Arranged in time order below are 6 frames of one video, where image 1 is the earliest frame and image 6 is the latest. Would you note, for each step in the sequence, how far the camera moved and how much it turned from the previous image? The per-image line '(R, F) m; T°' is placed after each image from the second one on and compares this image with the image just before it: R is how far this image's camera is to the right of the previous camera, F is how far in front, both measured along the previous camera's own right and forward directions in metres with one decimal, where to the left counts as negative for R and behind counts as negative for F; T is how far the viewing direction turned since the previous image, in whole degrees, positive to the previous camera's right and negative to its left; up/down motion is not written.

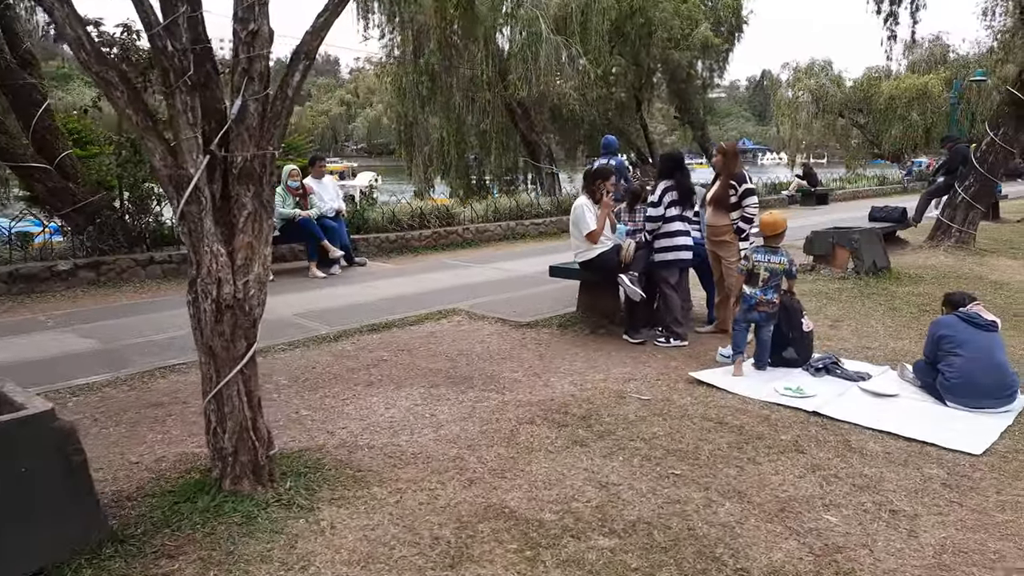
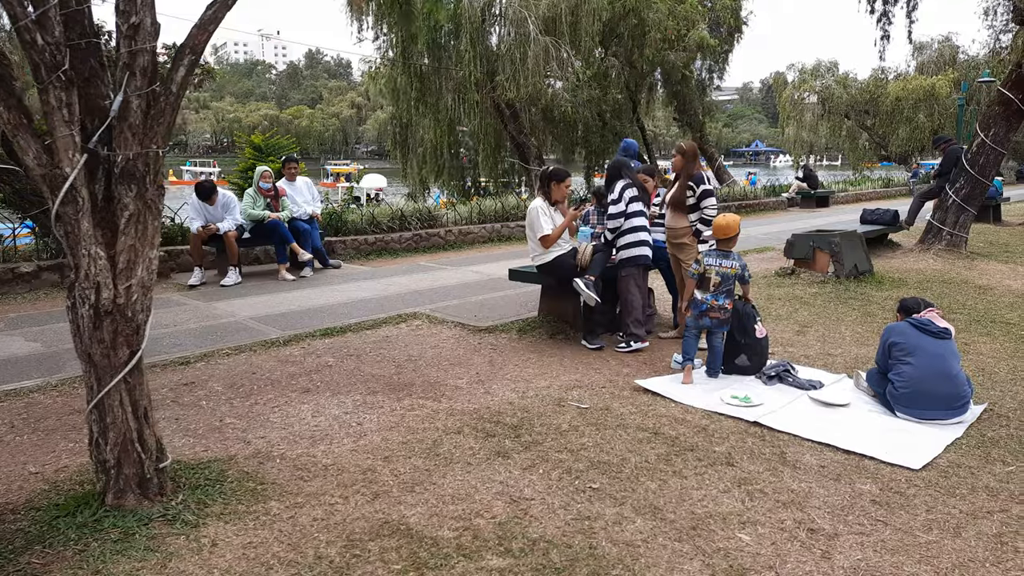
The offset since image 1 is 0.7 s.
(+0.5, +0.1) m; -1°
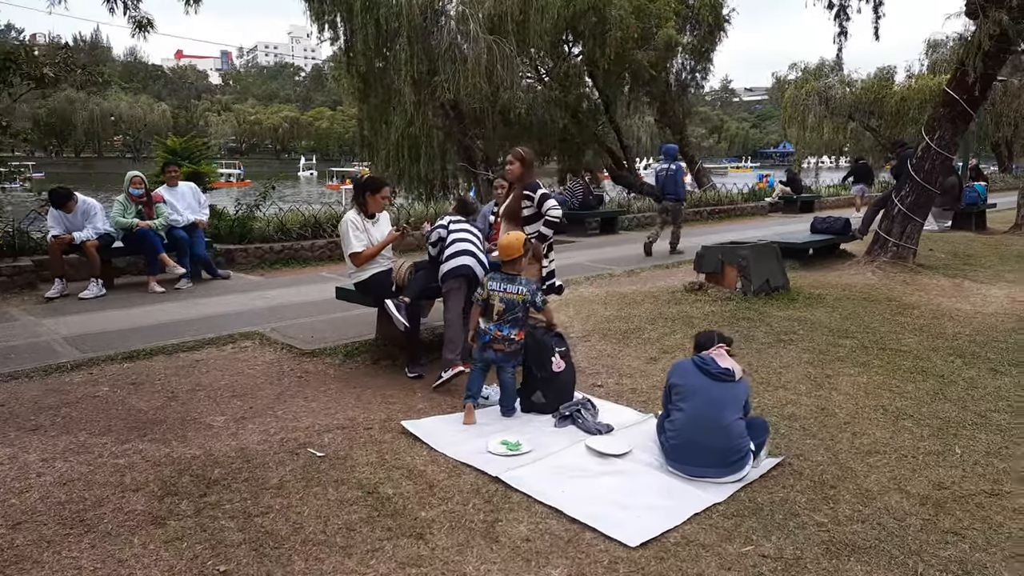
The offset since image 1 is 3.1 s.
(+1.6, +0.6) m; -2°
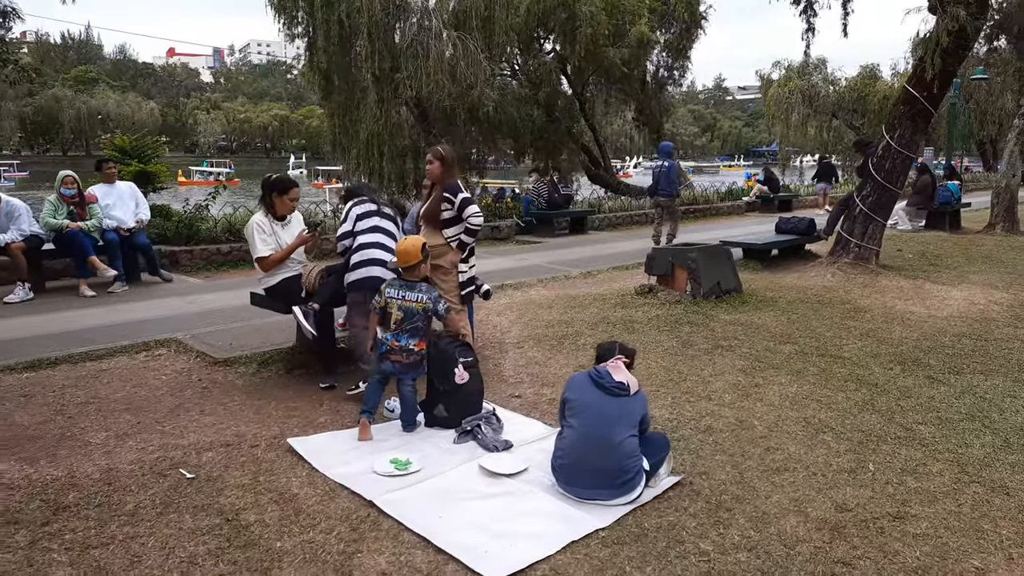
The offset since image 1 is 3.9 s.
(+0.5, +0.2) m; +1°
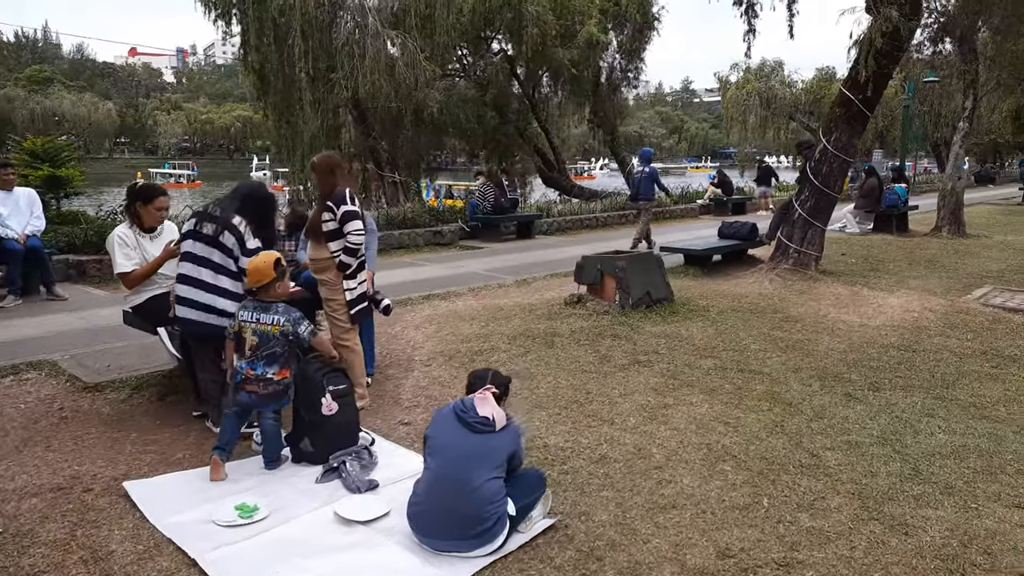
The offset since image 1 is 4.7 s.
(+0.5, +0.3) m; +2°
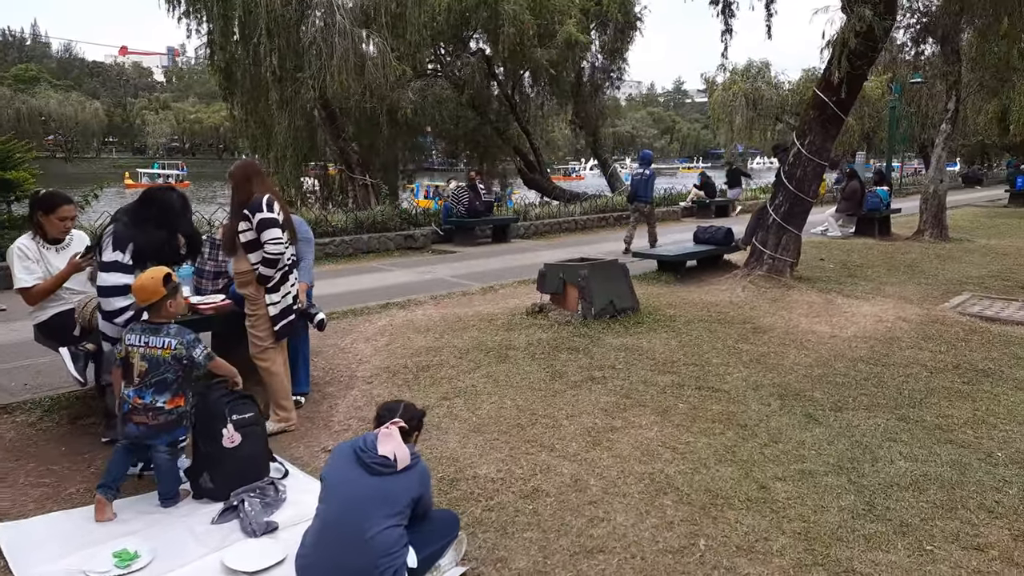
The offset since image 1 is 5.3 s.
(+0.3, +0.3) m; +1°
